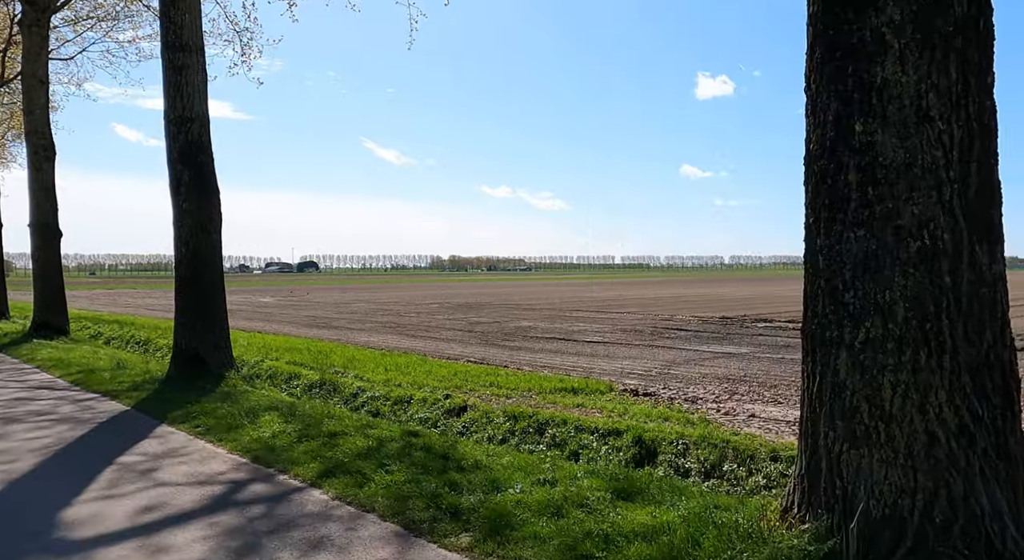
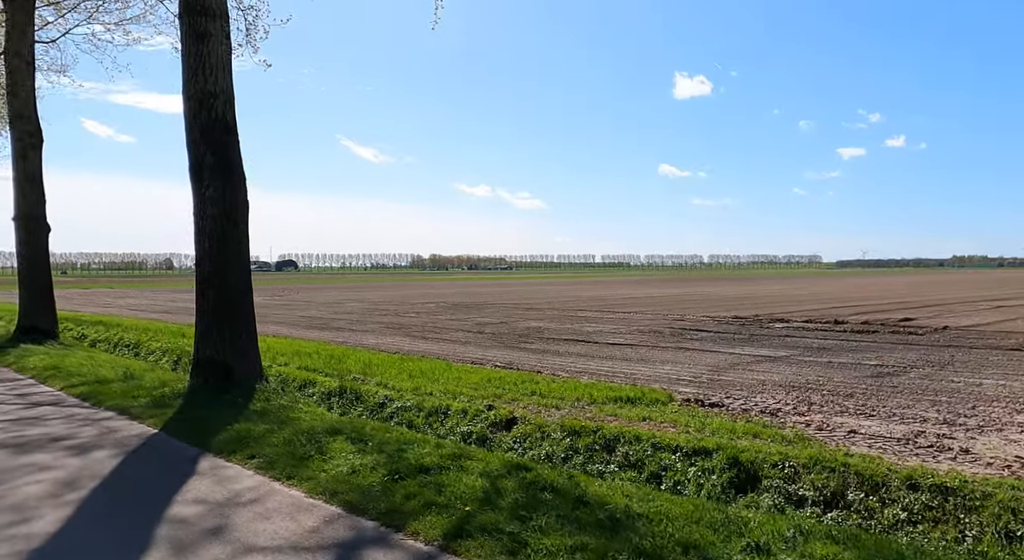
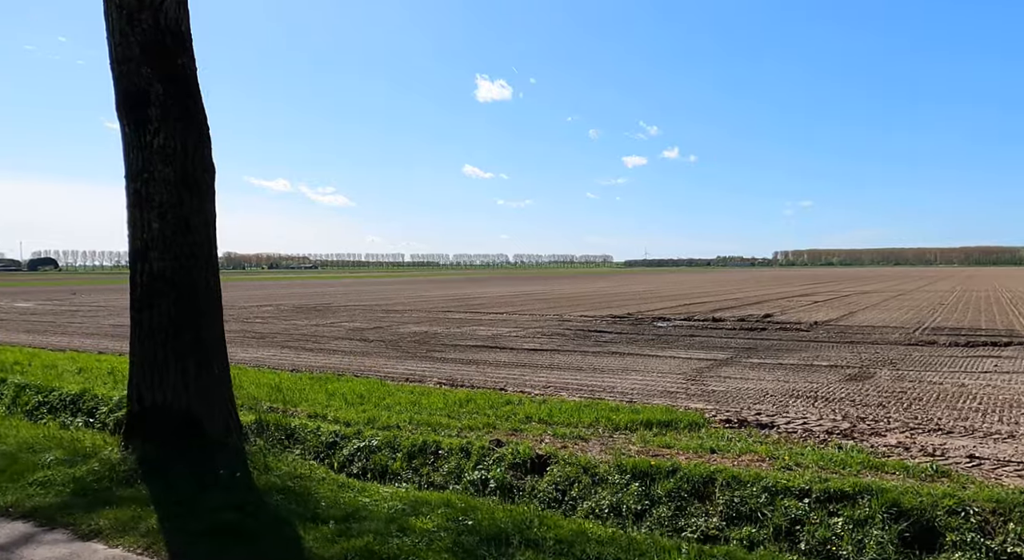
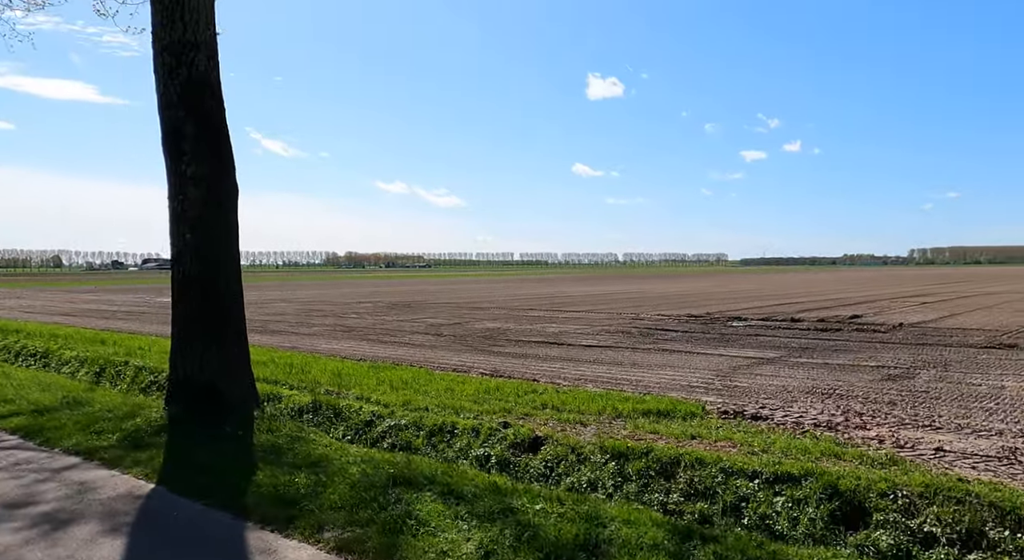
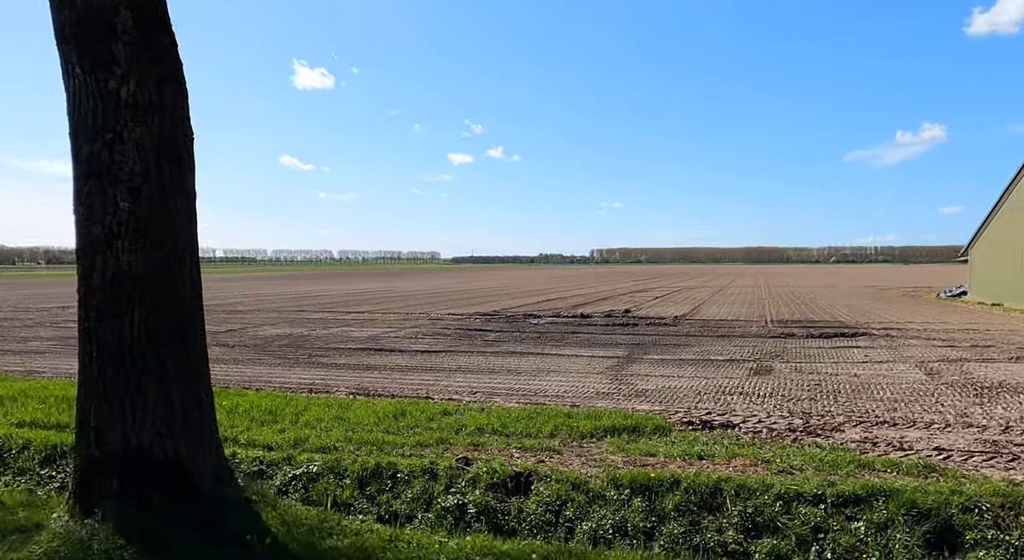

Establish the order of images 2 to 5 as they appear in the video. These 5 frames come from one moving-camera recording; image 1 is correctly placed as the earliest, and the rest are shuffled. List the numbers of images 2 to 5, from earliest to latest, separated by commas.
2, 4, 3, 5
